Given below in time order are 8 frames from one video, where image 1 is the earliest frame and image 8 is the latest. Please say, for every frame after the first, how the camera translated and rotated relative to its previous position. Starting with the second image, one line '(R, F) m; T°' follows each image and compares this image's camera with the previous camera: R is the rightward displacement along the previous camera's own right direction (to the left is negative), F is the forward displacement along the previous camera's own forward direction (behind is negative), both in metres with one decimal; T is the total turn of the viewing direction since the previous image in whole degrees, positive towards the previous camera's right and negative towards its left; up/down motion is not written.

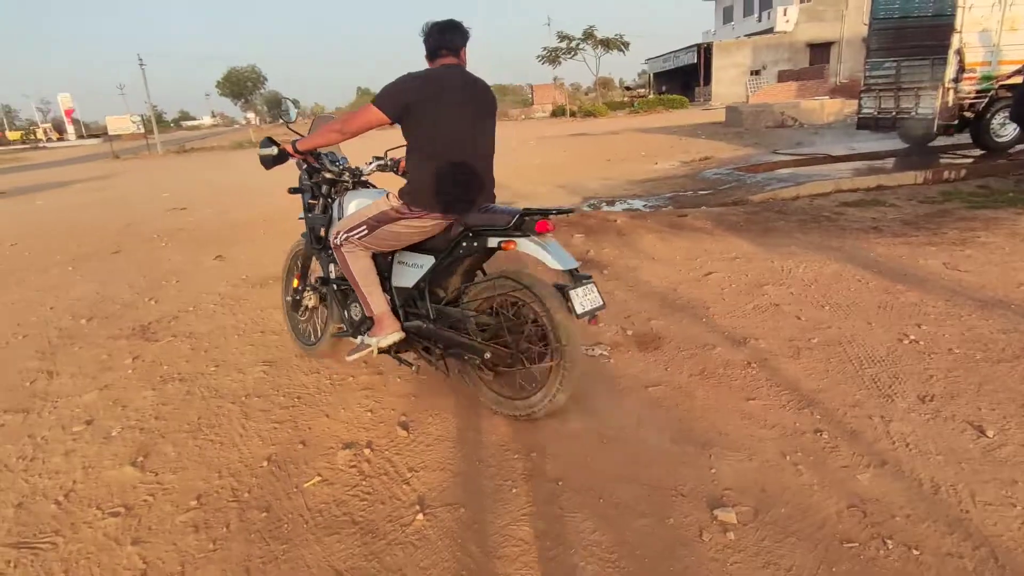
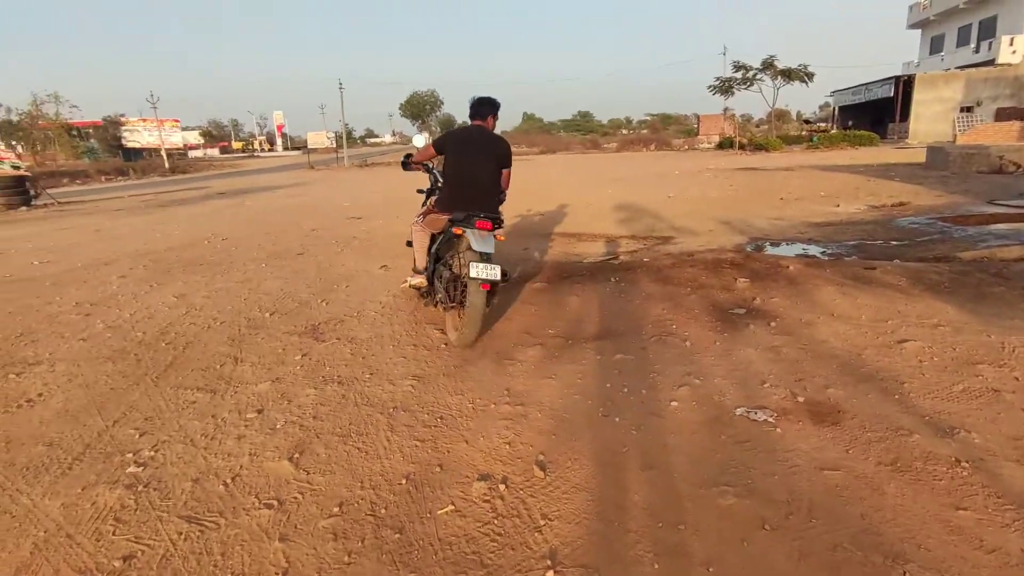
(-0.1, +0.1) m; -14°
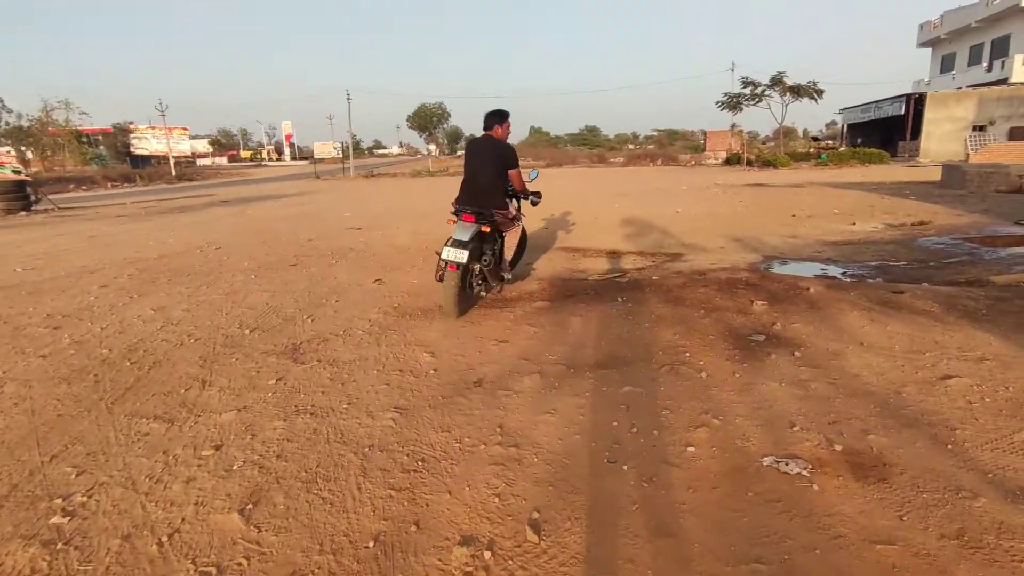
(0.0, +0.4) m; 0°
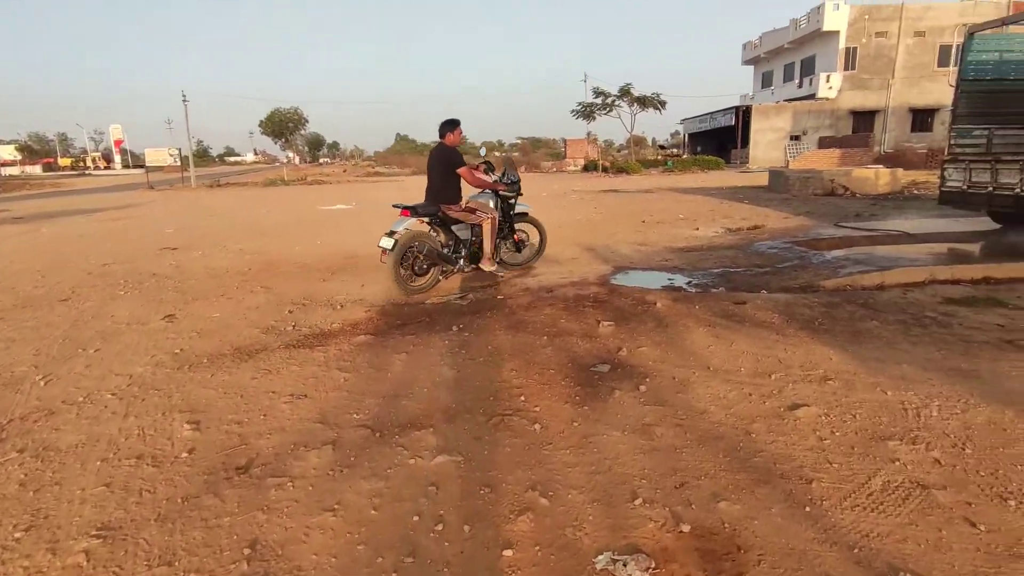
(+0.5, +0.7) m; +12°
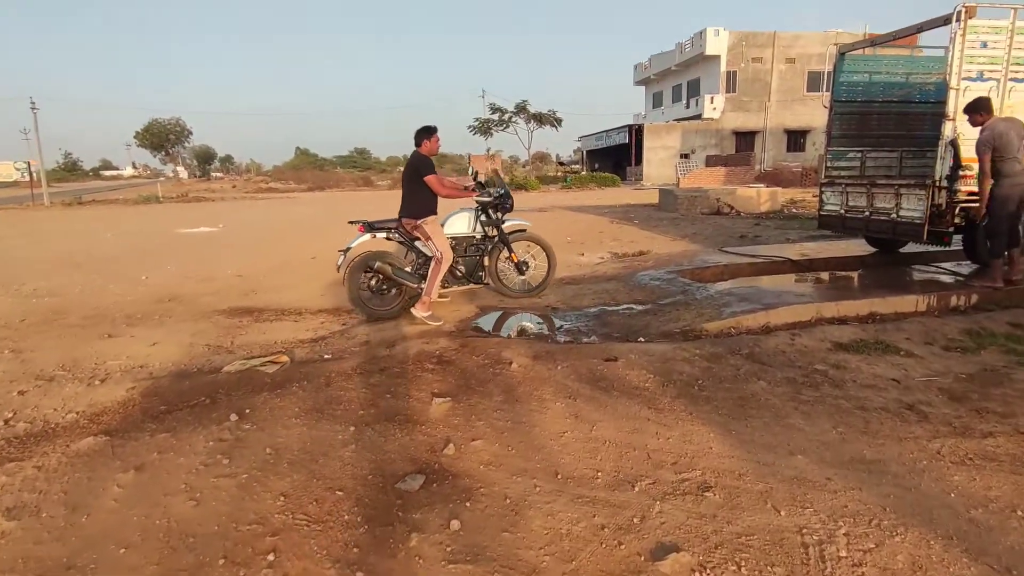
(+0.7, +1.0) m; +9°
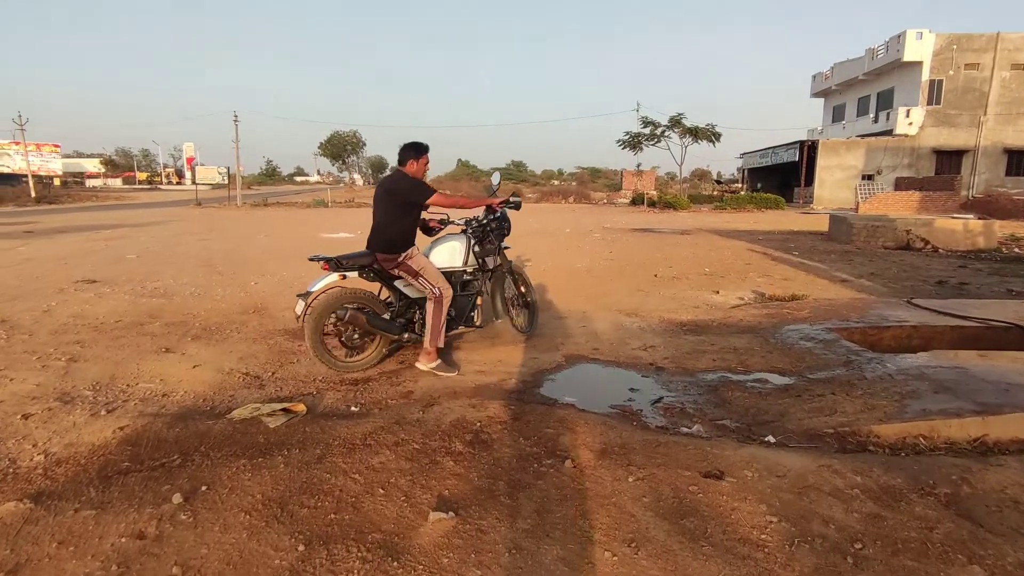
(+0.4, +1.2) m; -14°
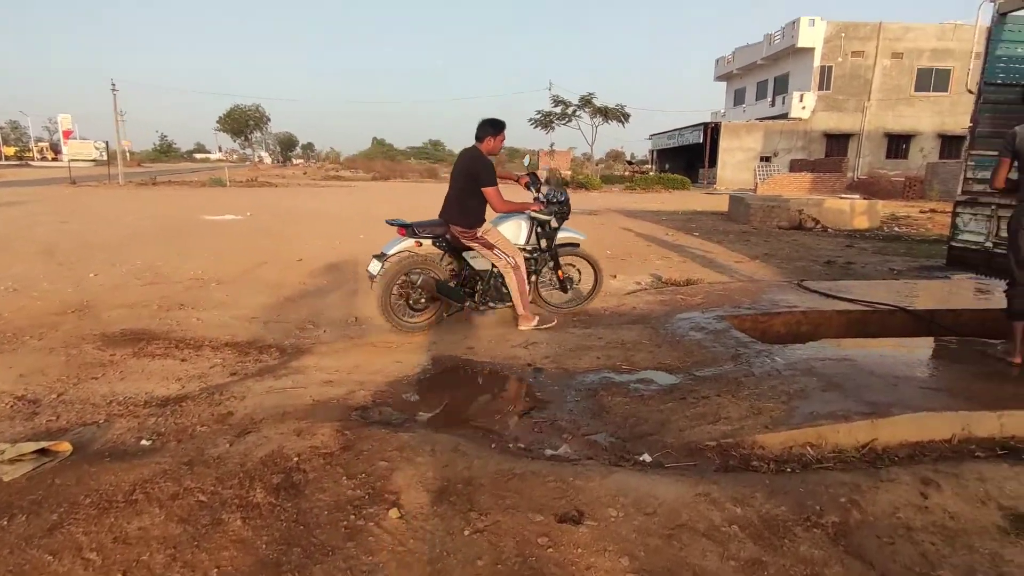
(+0.5, +0.6) m; +8°
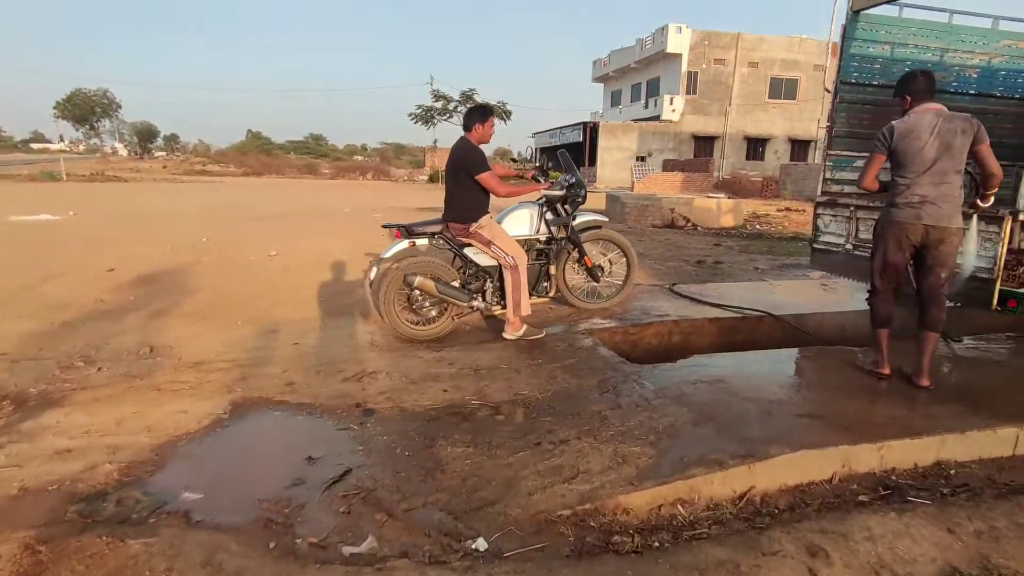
(+0.4, +0.7) m; +11°
